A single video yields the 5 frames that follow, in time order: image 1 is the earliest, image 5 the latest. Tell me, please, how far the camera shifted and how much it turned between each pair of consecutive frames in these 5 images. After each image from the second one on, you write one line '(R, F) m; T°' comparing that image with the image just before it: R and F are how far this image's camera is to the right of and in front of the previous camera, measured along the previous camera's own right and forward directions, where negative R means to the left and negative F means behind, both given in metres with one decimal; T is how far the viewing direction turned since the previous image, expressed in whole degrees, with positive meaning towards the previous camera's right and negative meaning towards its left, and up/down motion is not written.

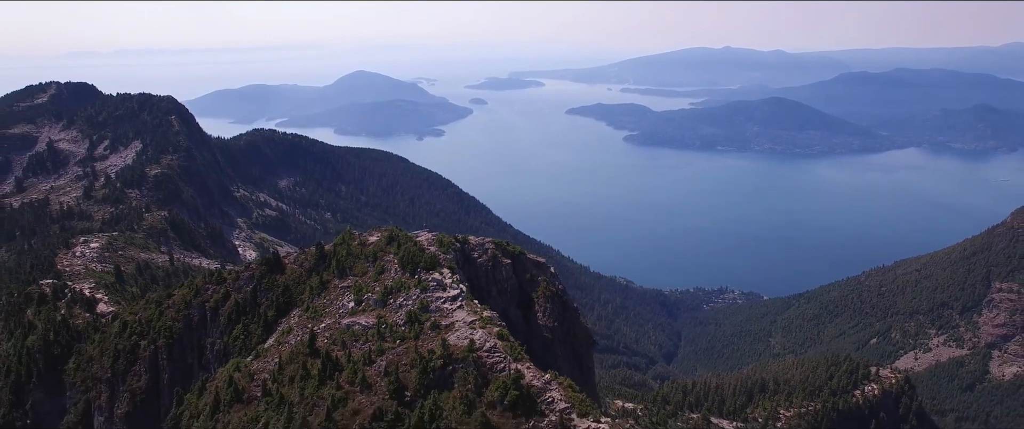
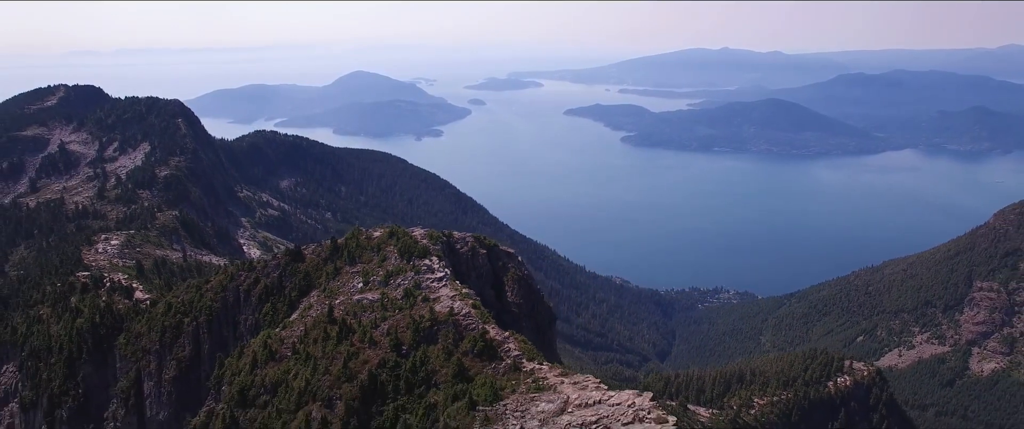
(+0.6, -3.2) m; 0°
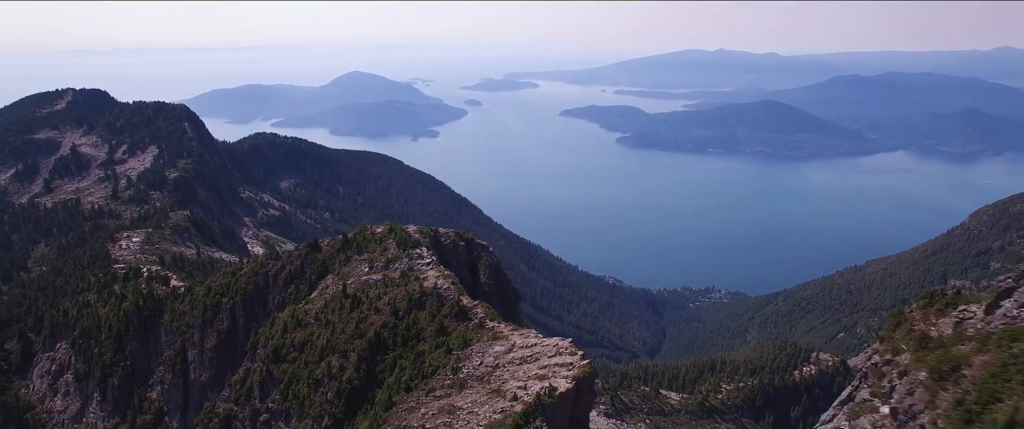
(+0.7, -4.4) m; 0°
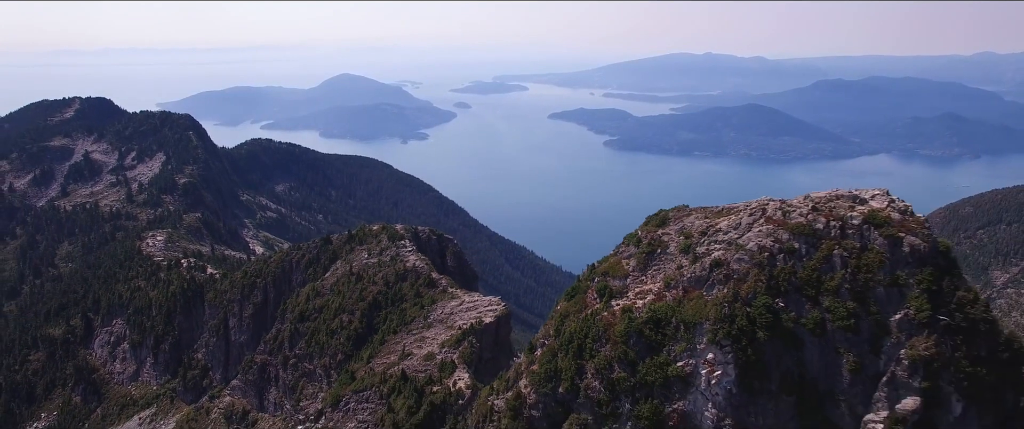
(+1.4, -7.8) m; +1°
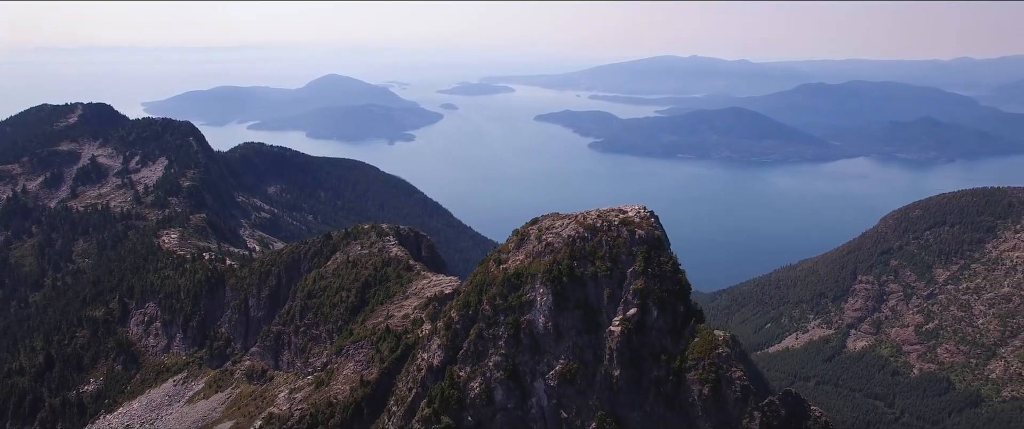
(+1.5, -8.1) m; +1°
